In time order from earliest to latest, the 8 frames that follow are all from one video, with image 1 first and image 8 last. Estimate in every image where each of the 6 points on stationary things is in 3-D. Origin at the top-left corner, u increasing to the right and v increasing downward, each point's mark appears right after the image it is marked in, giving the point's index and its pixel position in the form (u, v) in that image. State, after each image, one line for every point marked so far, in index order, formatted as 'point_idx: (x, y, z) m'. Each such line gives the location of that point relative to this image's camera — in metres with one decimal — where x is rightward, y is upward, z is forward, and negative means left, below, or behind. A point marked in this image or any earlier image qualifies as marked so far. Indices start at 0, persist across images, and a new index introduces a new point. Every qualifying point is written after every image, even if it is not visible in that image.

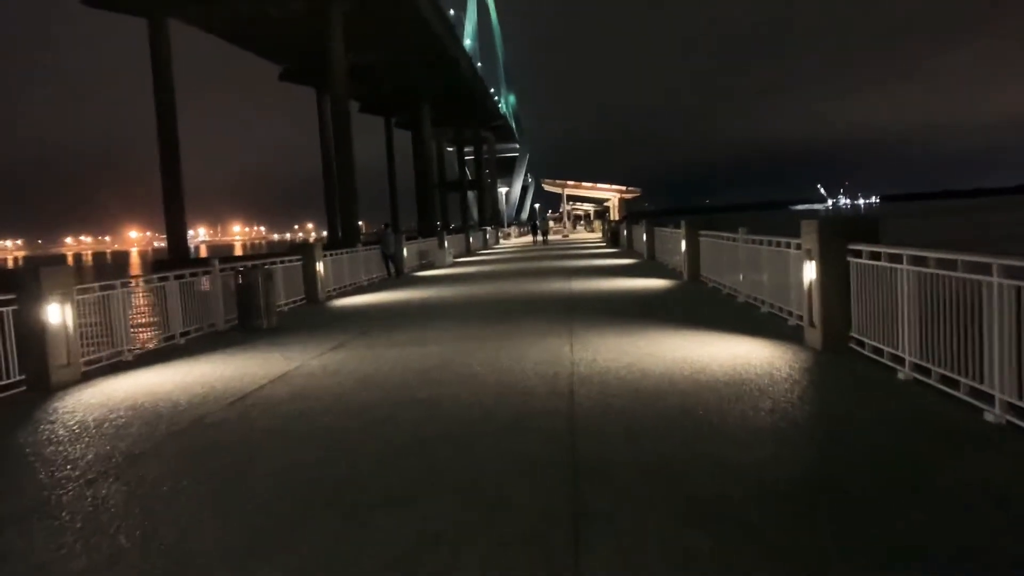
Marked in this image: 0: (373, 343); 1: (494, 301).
0: (-2.1, -0.9, +13.2) m
1: (-0.4, -0.3, +19.2) m
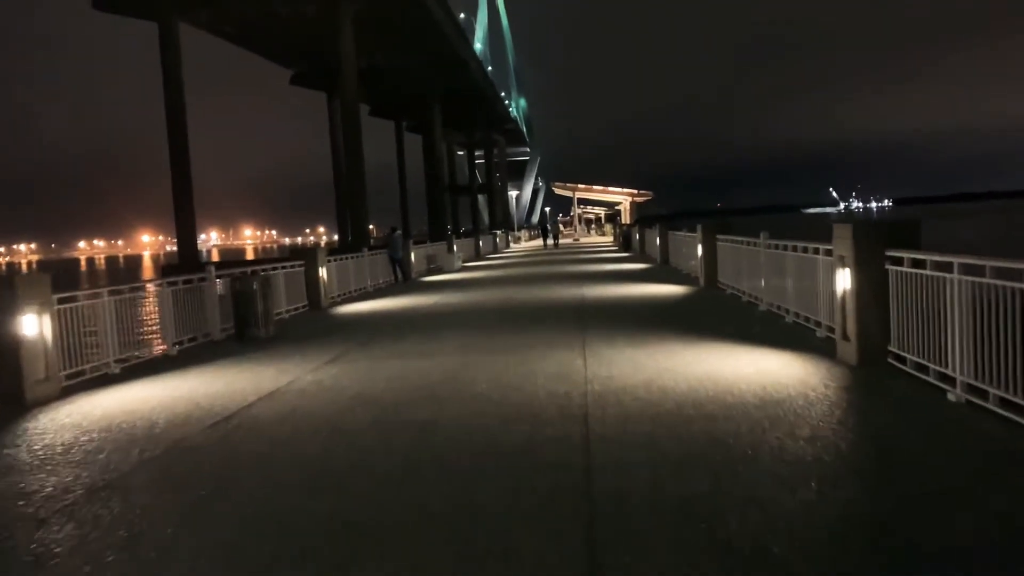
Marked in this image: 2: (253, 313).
0: (-1.9, -1.0, +12.4) m
1: (-0.2, -0.4, +18.4) m
2: (-4.8, -0.5, +16.2) m
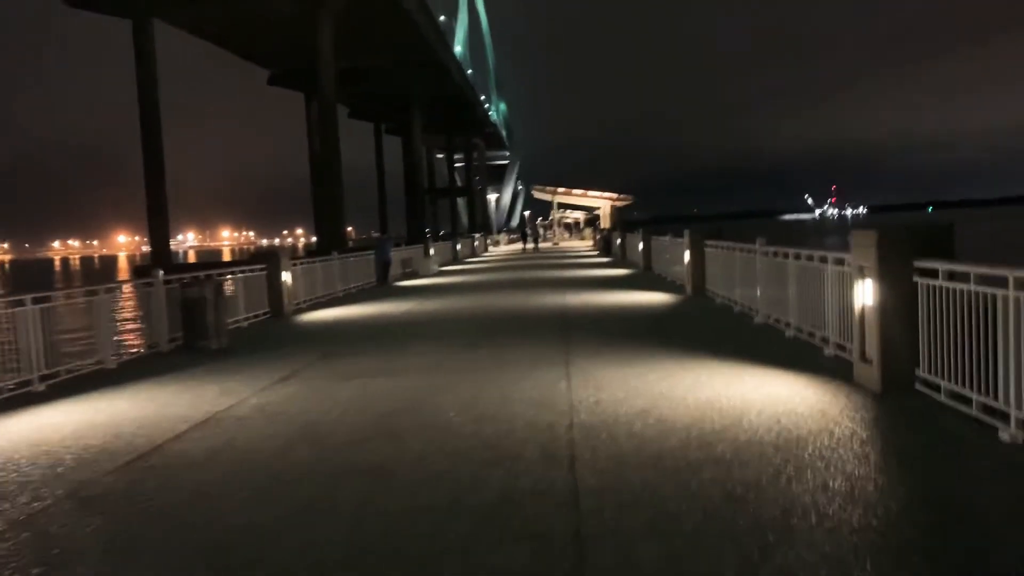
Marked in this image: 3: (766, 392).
0: (-2.3, -1.1, +11.1) m
1: (-0.6, -0.6, +17.1) m
2: (-5.2, -0.6, +14.8) m
3: (+2.5, -1.0, +8.5) m
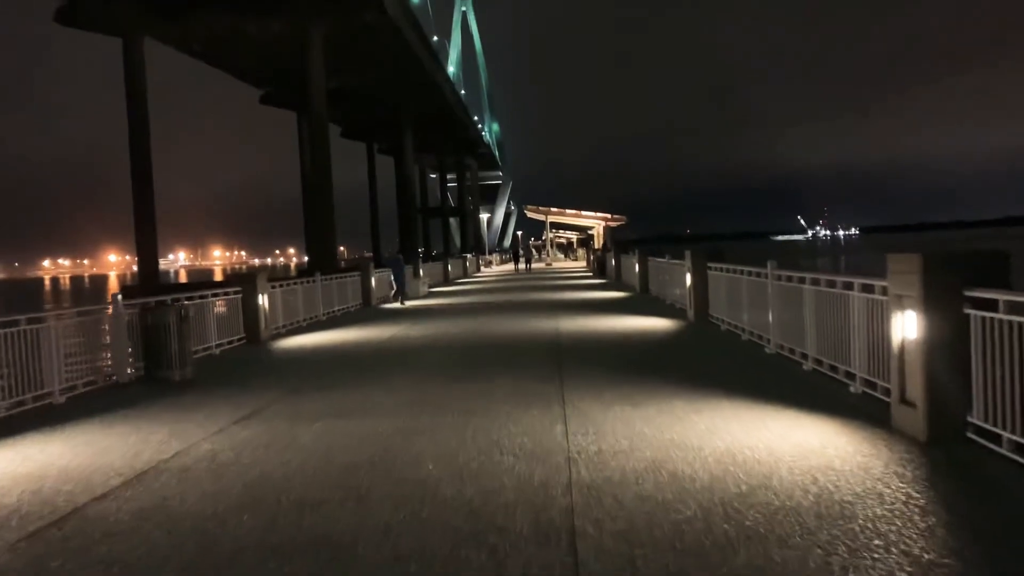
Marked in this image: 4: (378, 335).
0: (-2.4, -1.4, +9.9) m
1: (-0.8, -1.0, +15.9) m
2: (-5.4, -1.0, +13.6) m
3: (+2.4, -1.3, +7.4) m
4: (-3.0, -1.1, +19.6) m
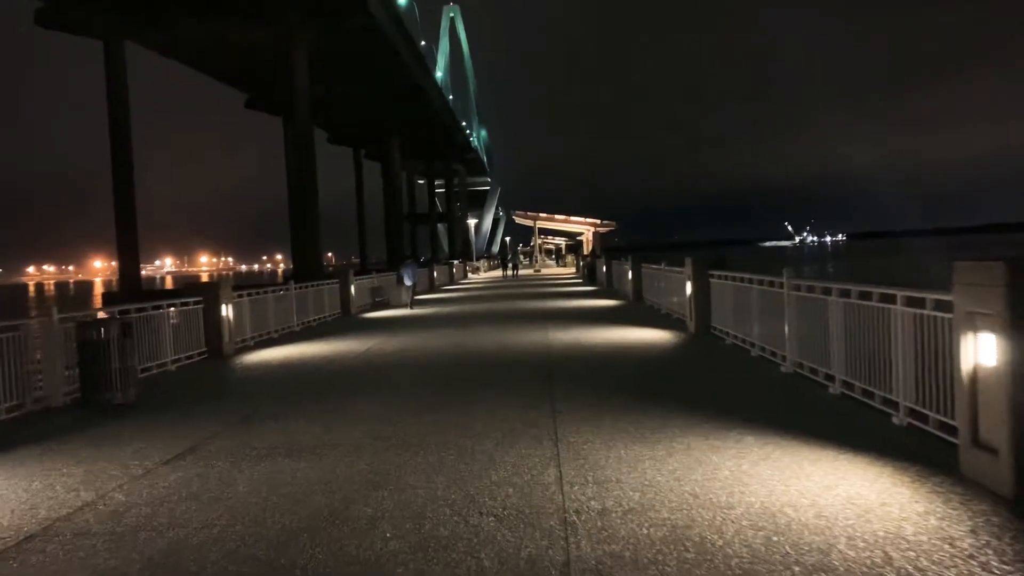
0: (-2.5, -1.5, +8.3) m
1: (-1.0, -1.2, +14.4) m
2: (-5.6, -1.1, +12.0) m
3: (+2.2, -1.4, +5.9) m
4: (-3.3, -1.3, +18.0) m
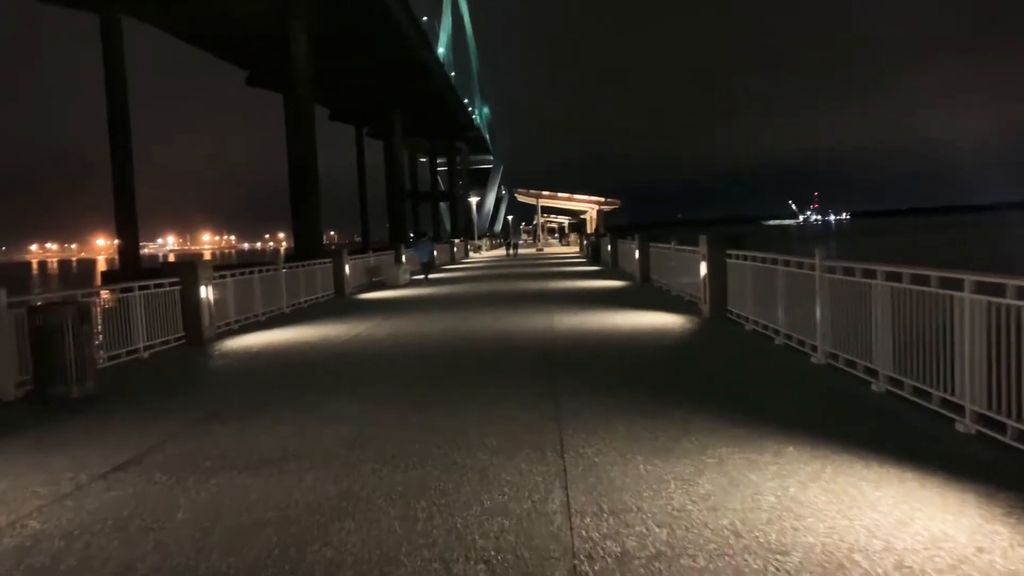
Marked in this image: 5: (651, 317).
0: (-2.6, -1.4, +7.2) m
1: (-1.0, -0.9, +13.2) m
2: (-5.6, -0.9, +10.8) m
3: (+2.2, -1.3, +4.7) m
4: (-3.3, -0.9, +16.8) m
5: (+2.7, -0.6, +17.1) m
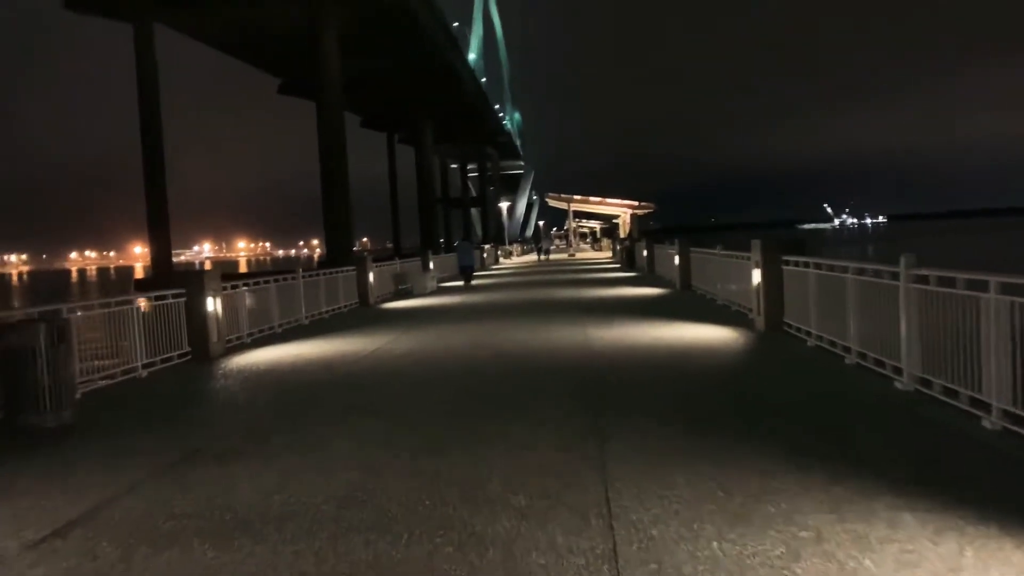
0: (-2.3, -1.5, +5.8) m
1: (-0.6, -1.1, +11.8) m
2: (-5.2, -1.1, +9.6) m
3: (+2.3, -1.4, +3.2) m
4: (-2.7, -1.1, +15.5) m
5: (+3.3, -0.7, +15.5) m
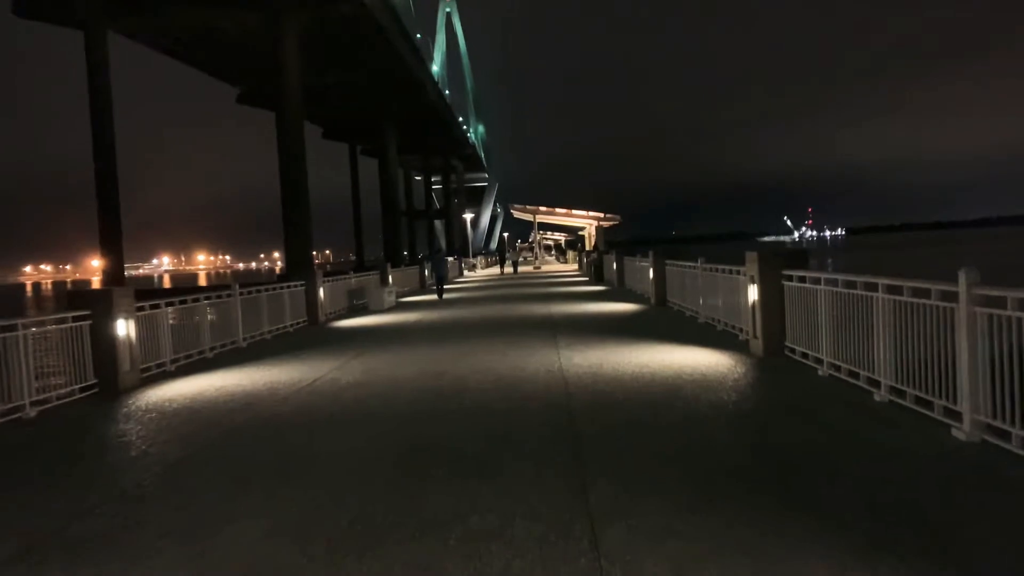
0: (-2.5, -1.7, +3.7) m
1: (-1.0, -1.3, +9.8) m
2: (-5.6, -1.3, +7.3) m
3: (+2.3, -1.5, +1.3) m
4: (-3.3, -1.4, +13.4) m
5: (+2.7, -1.0, +13.7) m
